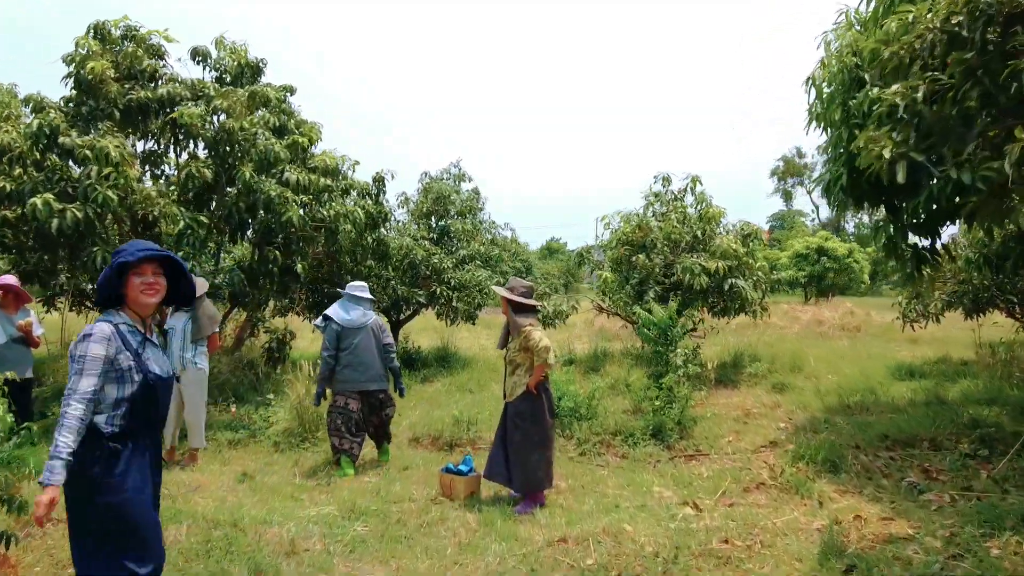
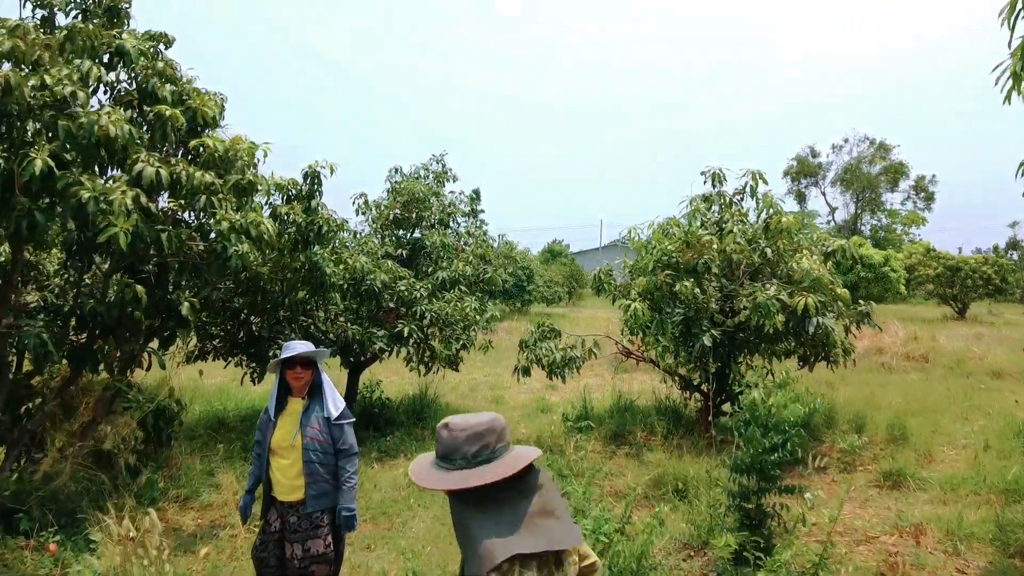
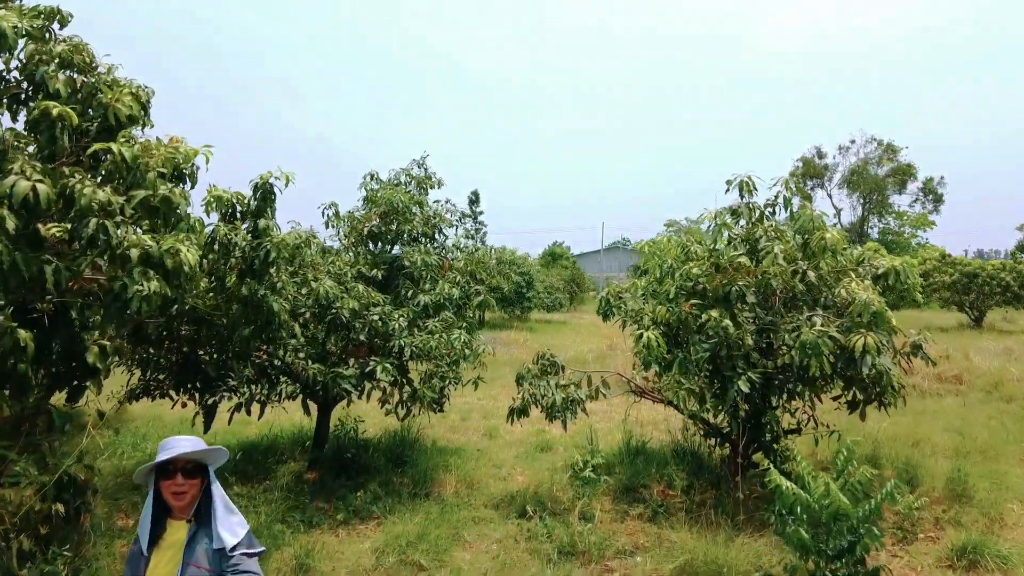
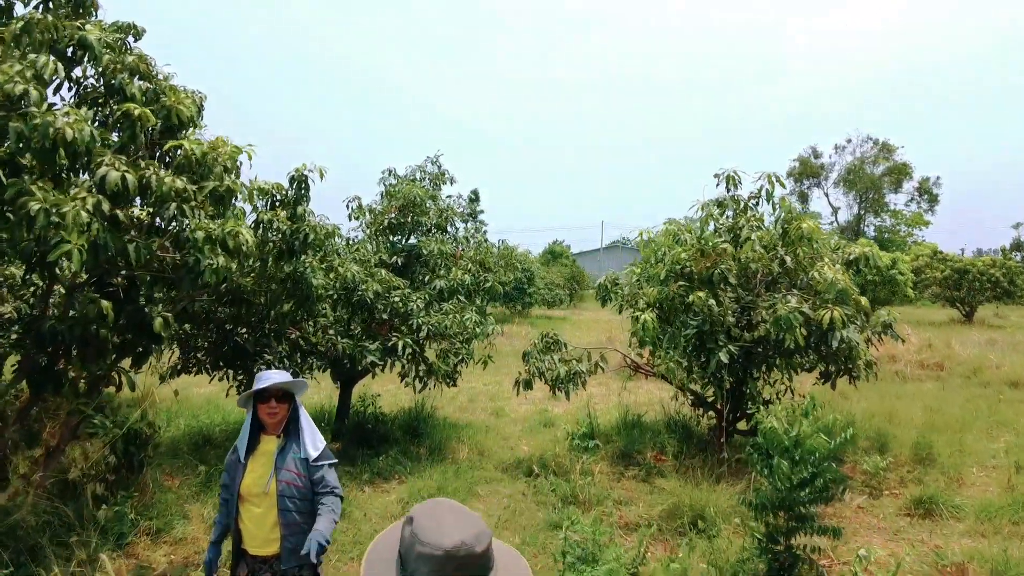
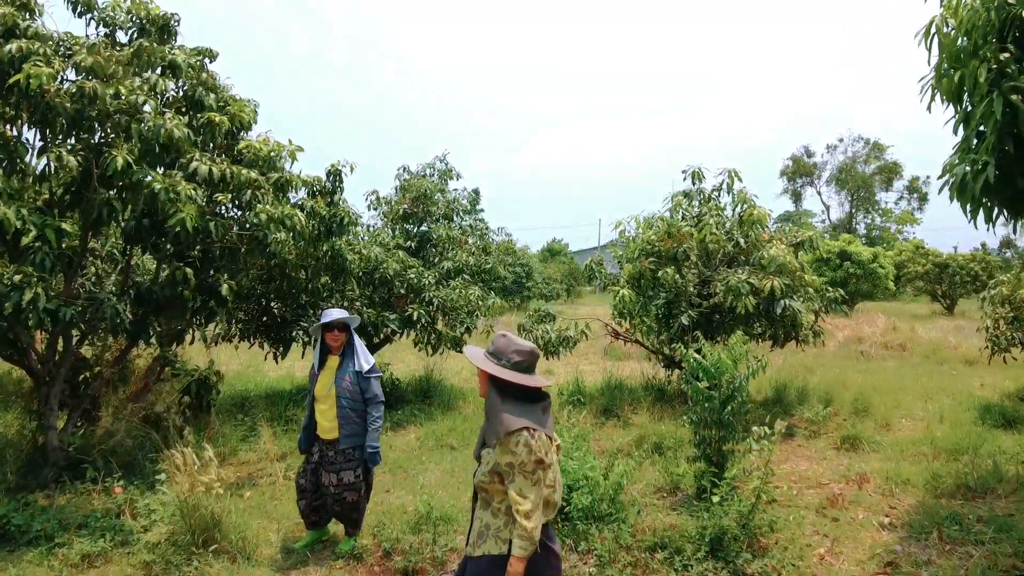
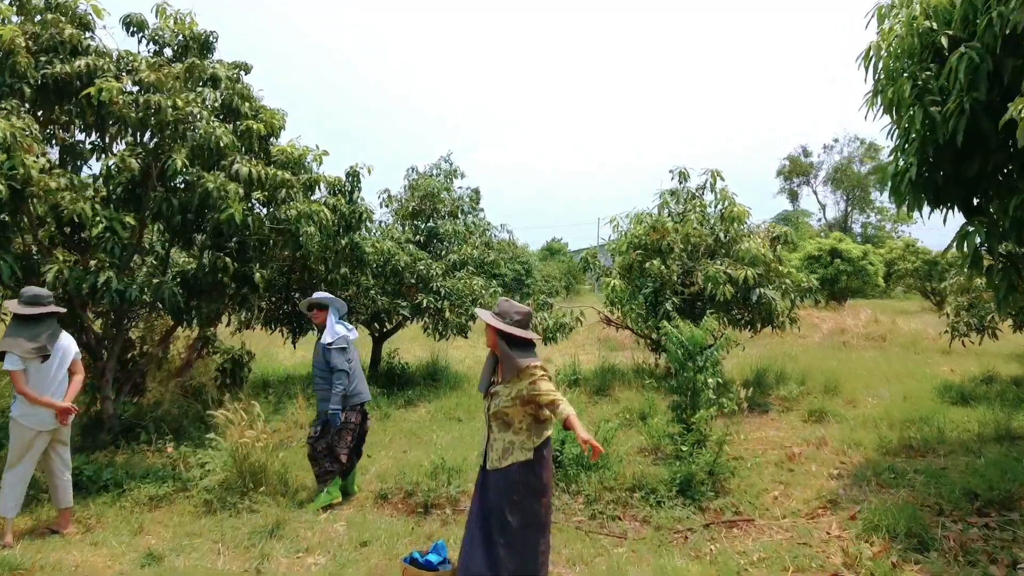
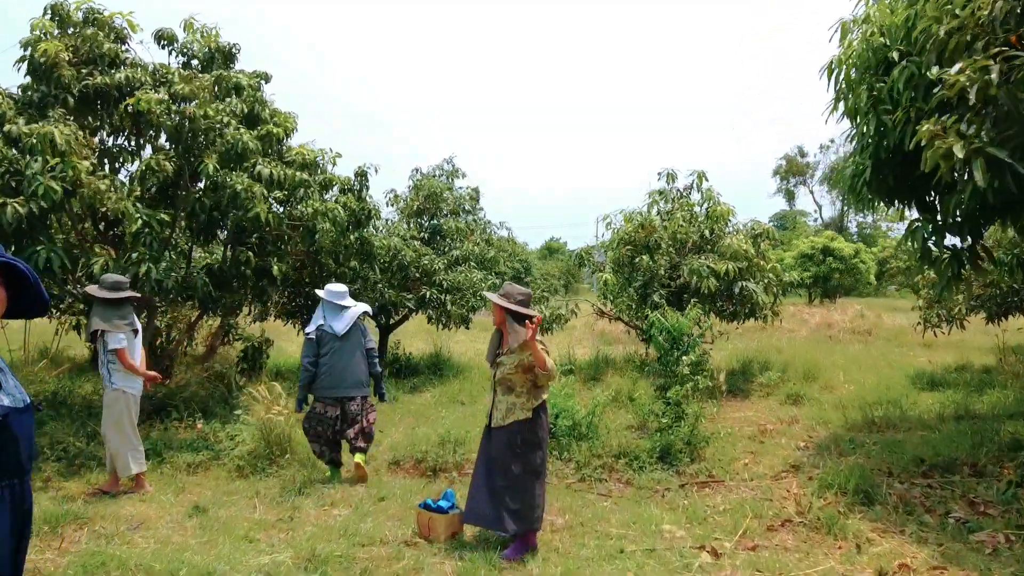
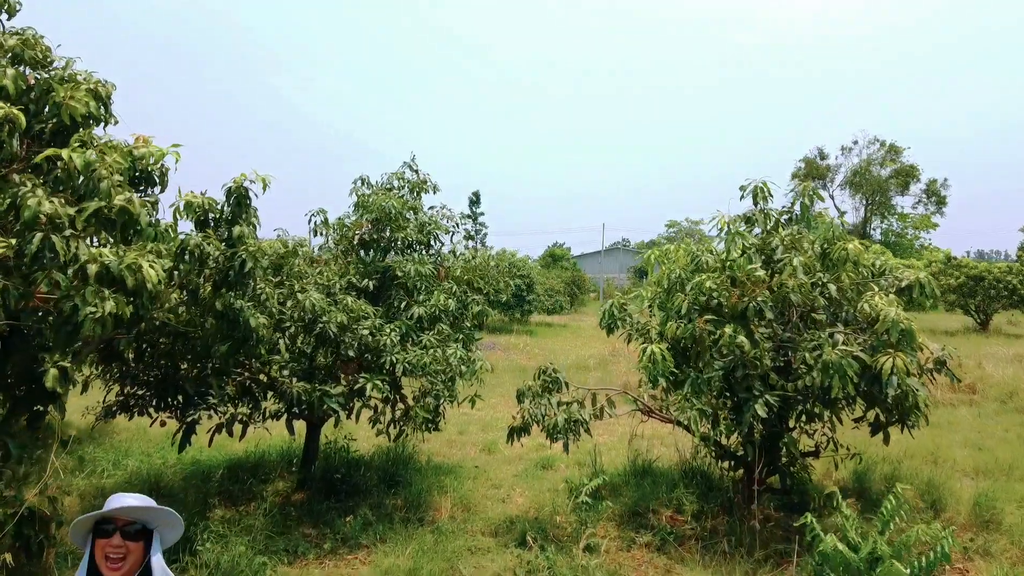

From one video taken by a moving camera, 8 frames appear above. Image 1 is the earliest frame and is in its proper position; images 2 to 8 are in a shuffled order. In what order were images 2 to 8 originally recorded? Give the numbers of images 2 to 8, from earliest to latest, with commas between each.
7, 6, 5, 2, 4, 3, 8
